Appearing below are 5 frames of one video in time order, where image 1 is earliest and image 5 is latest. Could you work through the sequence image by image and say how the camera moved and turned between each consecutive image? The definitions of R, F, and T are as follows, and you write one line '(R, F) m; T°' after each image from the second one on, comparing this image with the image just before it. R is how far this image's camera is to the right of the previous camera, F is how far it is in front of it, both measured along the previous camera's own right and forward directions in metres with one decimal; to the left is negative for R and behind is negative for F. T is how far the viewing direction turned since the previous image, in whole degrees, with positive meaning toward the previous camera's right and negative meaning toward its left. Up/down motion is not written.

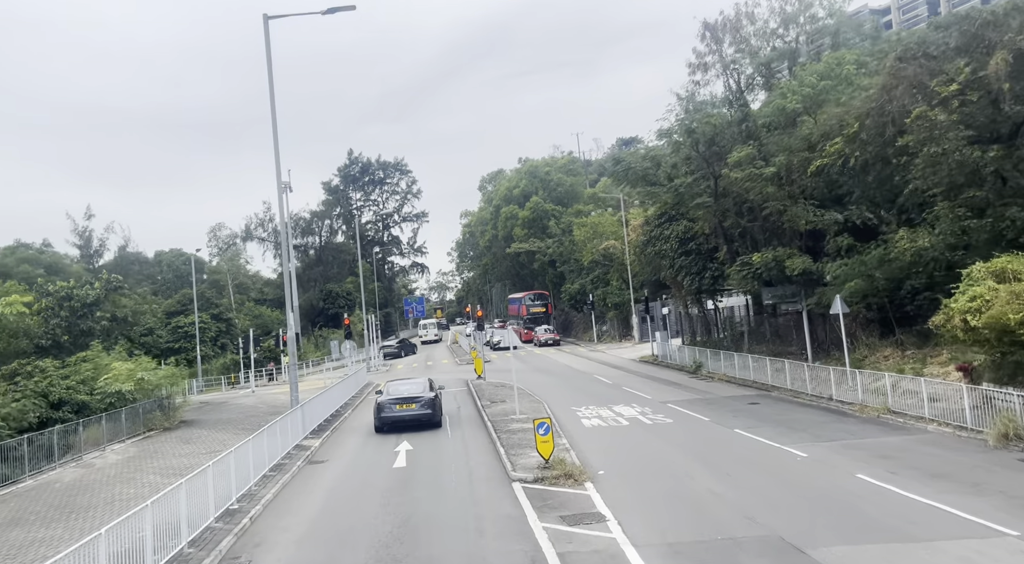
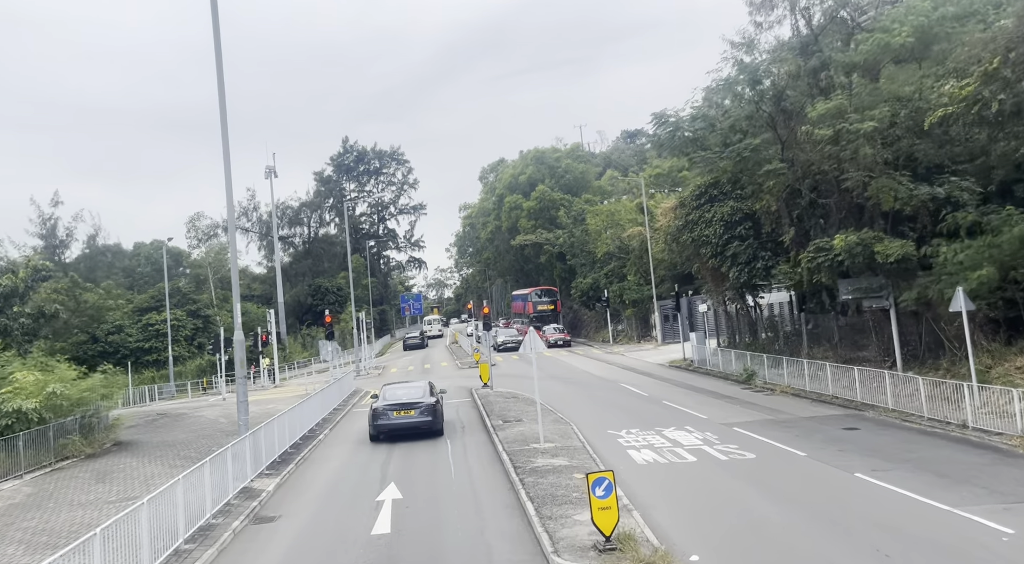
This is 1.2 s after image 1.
(-0.5, +5.4) m; 0°
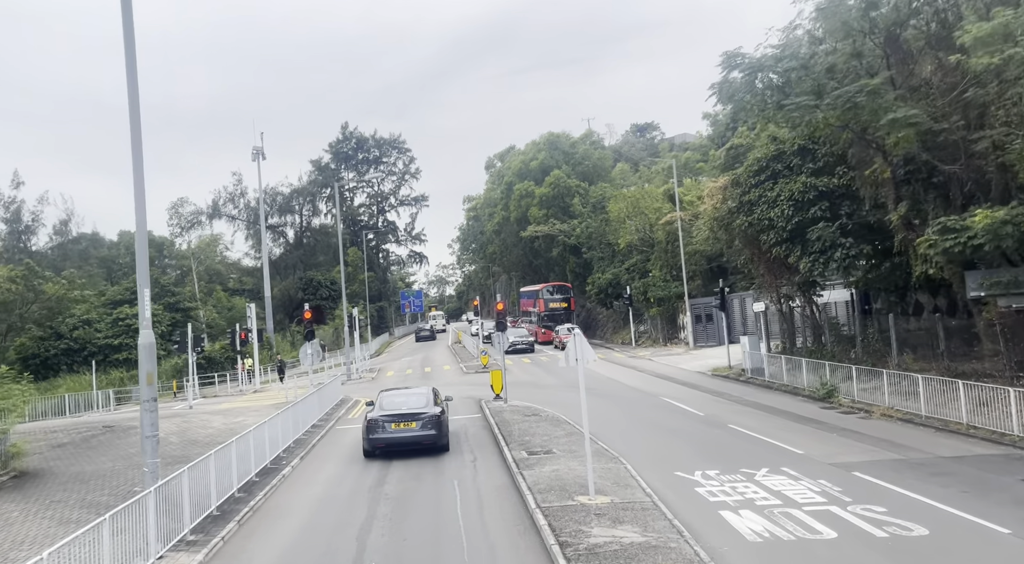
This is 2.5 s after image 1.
(-0.6, +5.2) m; 0°
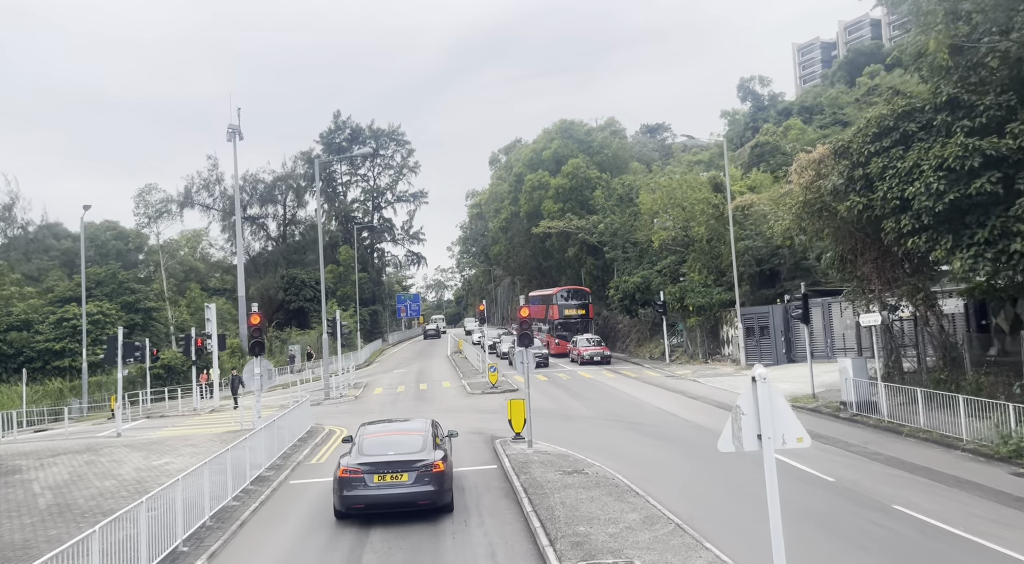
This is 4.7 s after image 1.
(-0.7, +6.8) m; 0°
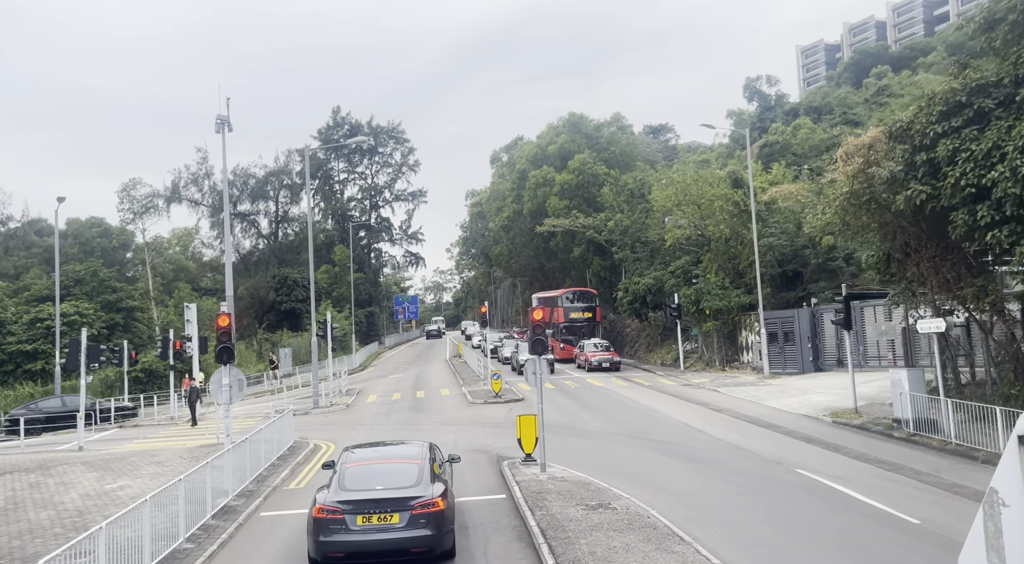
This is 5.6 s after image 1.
(-0.3, +2.4) m; 0°
